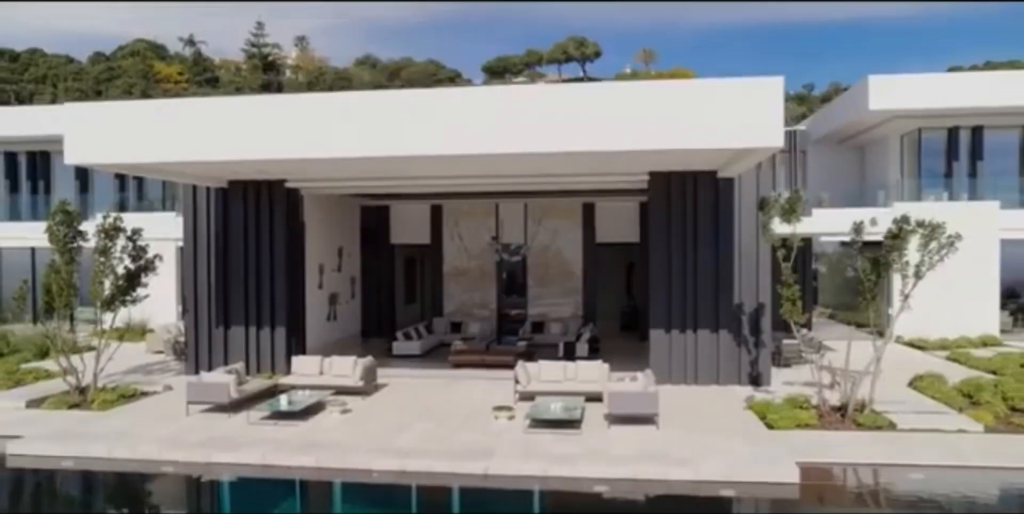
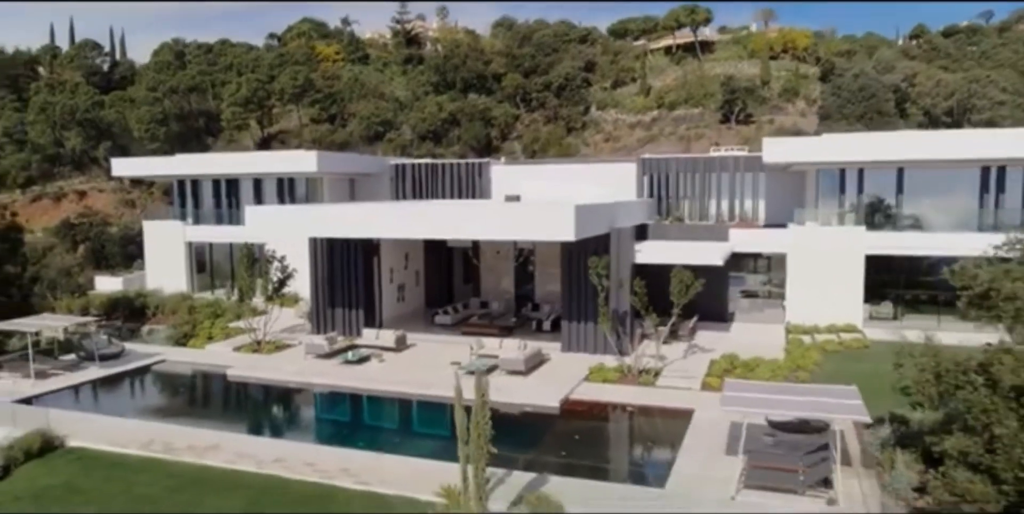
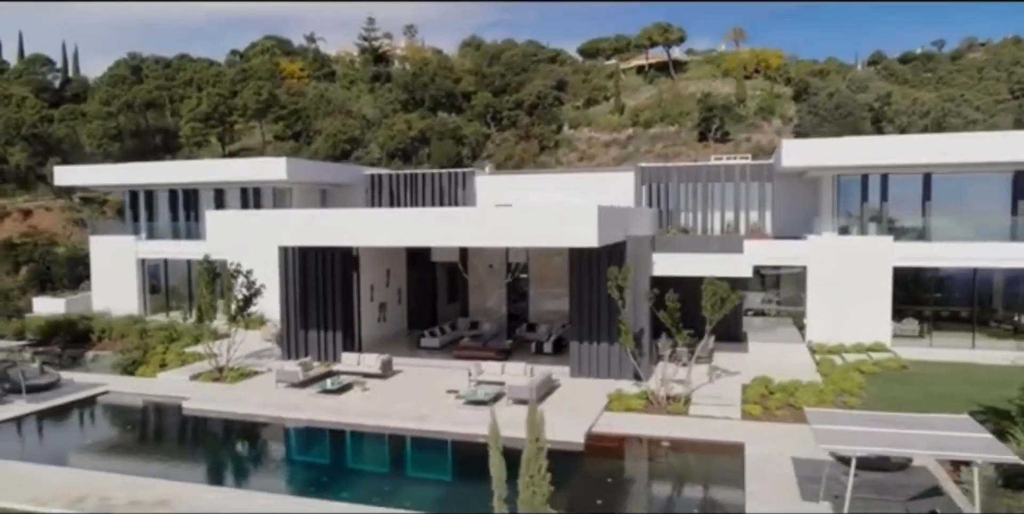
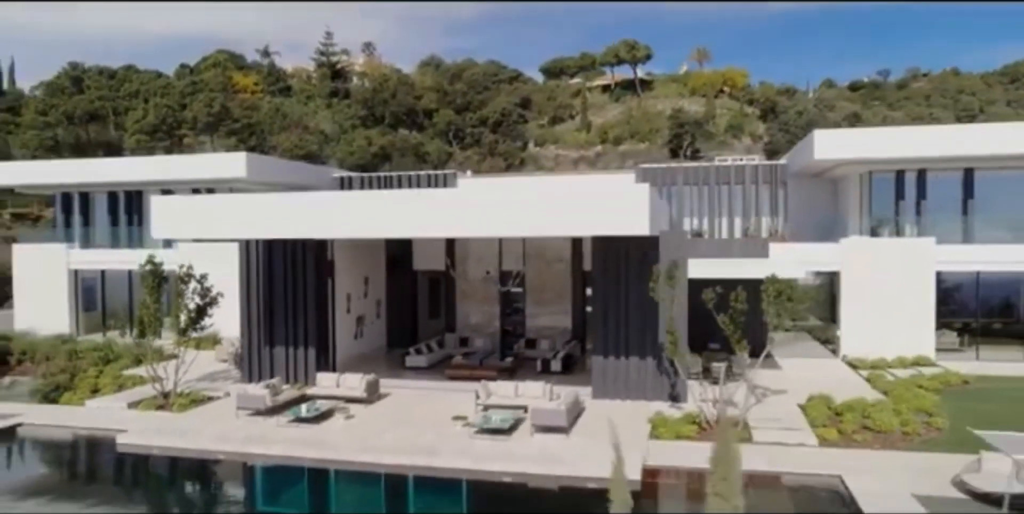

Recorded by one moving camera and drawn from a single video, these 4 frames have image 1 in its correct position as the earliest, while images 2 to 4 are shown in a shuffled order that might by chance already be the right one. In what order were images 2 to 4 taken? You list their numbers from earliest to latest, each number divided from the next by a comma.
4, 3, 2
